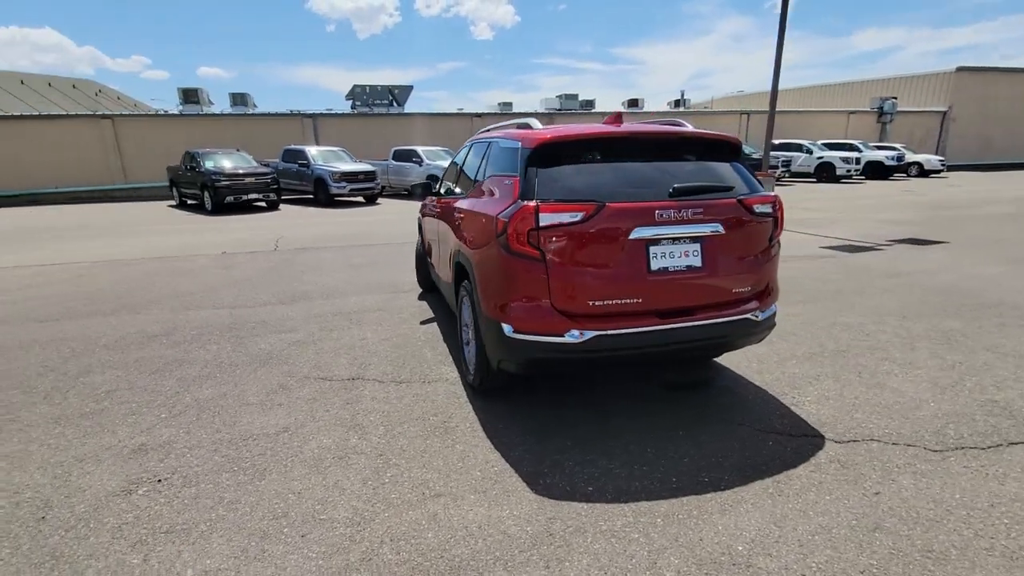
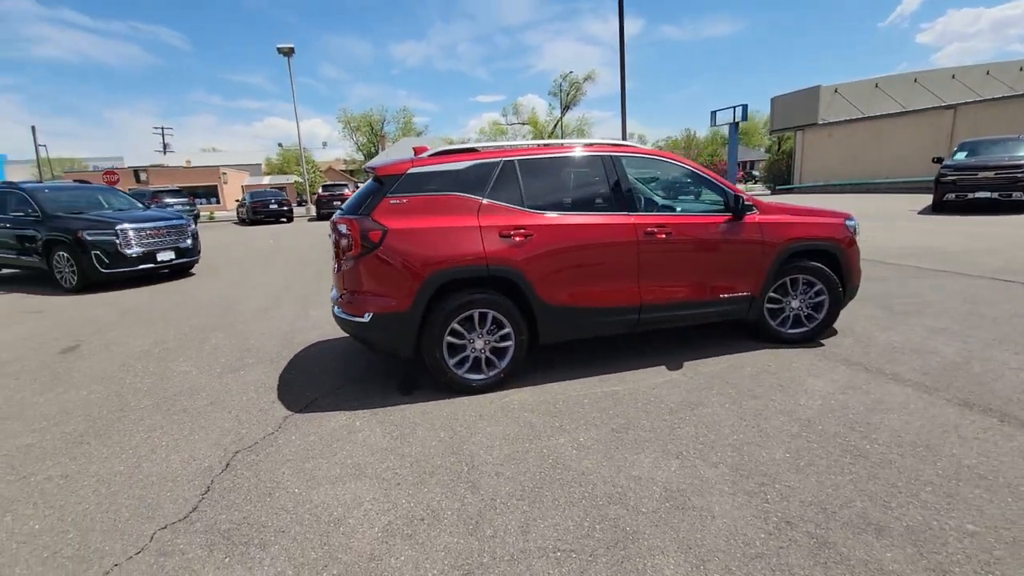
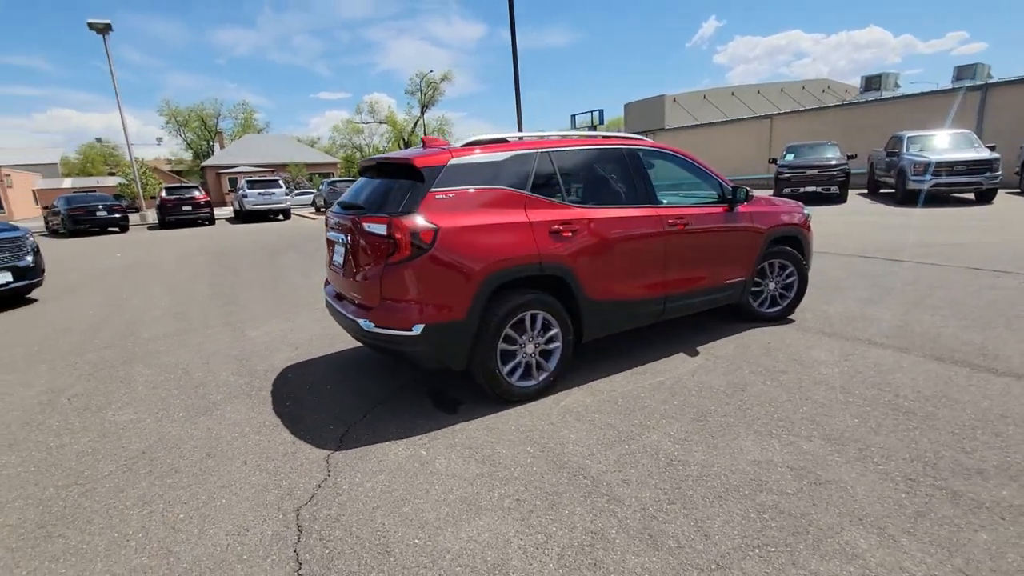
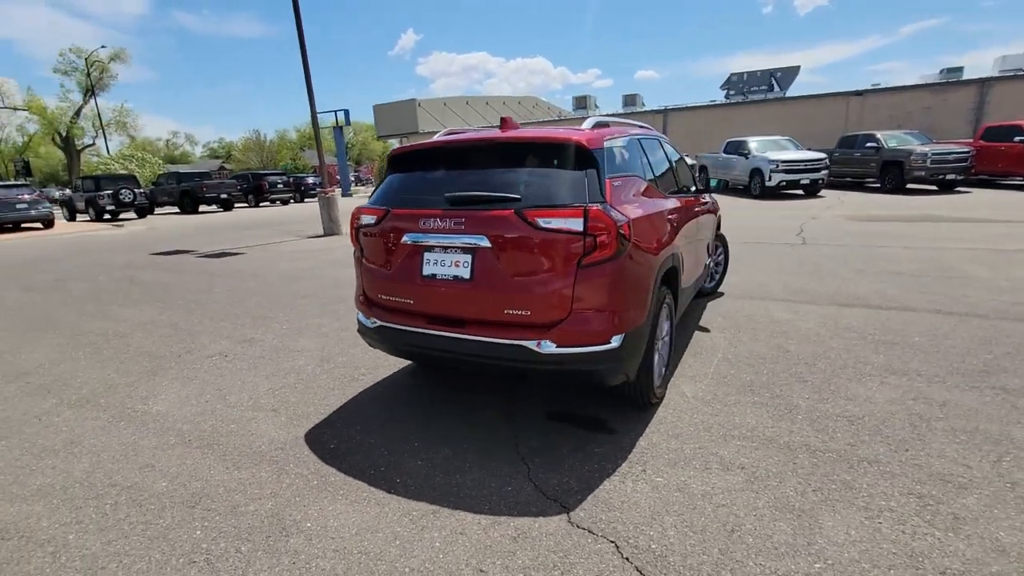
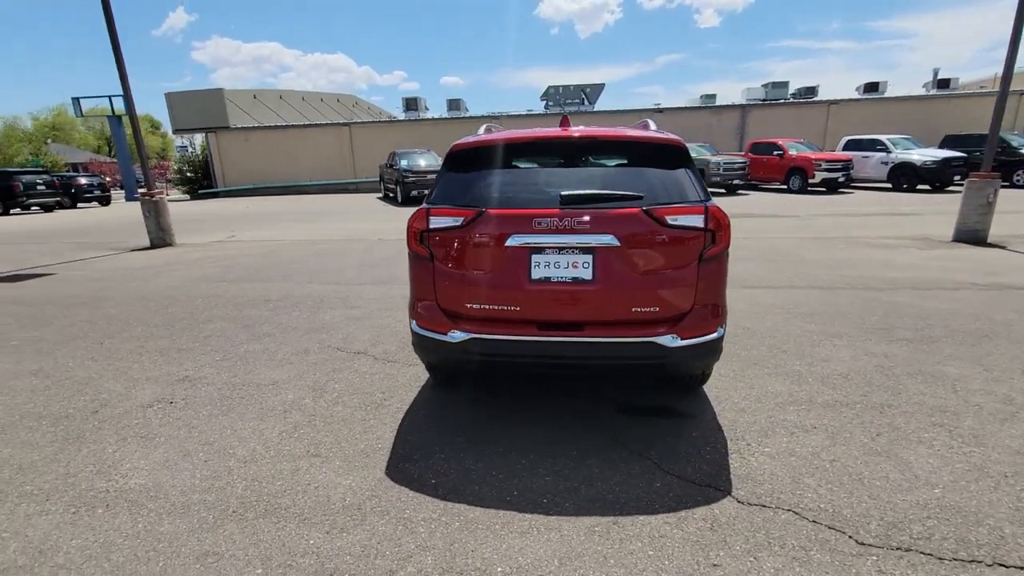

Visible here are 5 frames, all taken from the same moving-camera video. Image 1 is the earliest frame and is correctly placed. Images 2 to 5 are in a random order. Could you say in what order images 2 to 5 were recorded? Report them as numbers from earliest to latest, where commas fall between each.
5, 4, 3, 2
